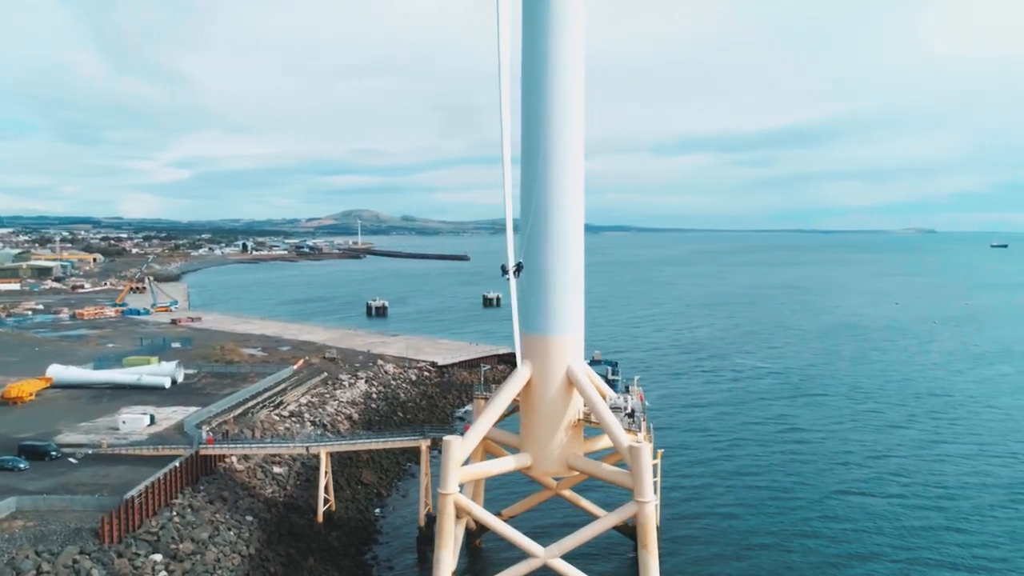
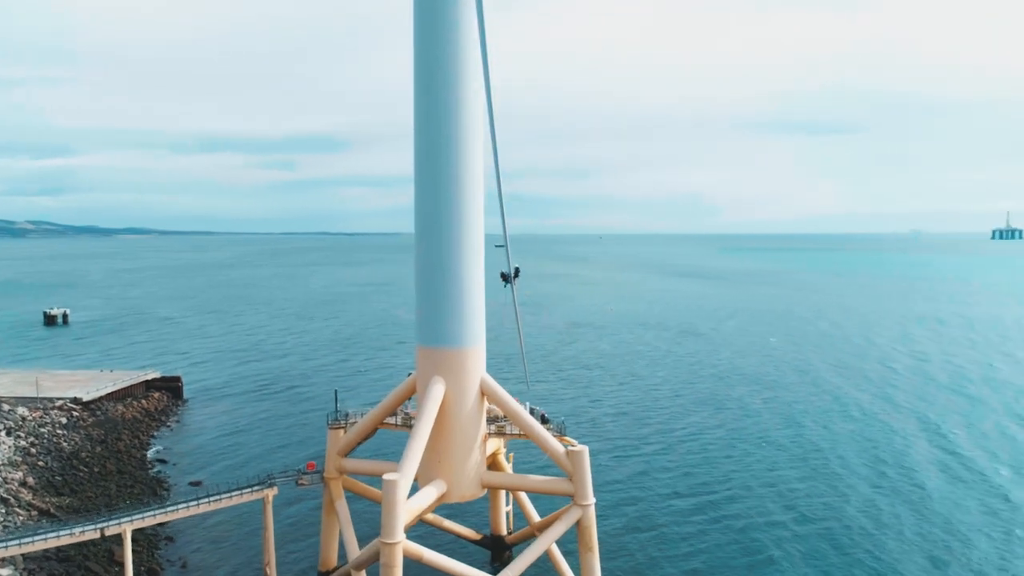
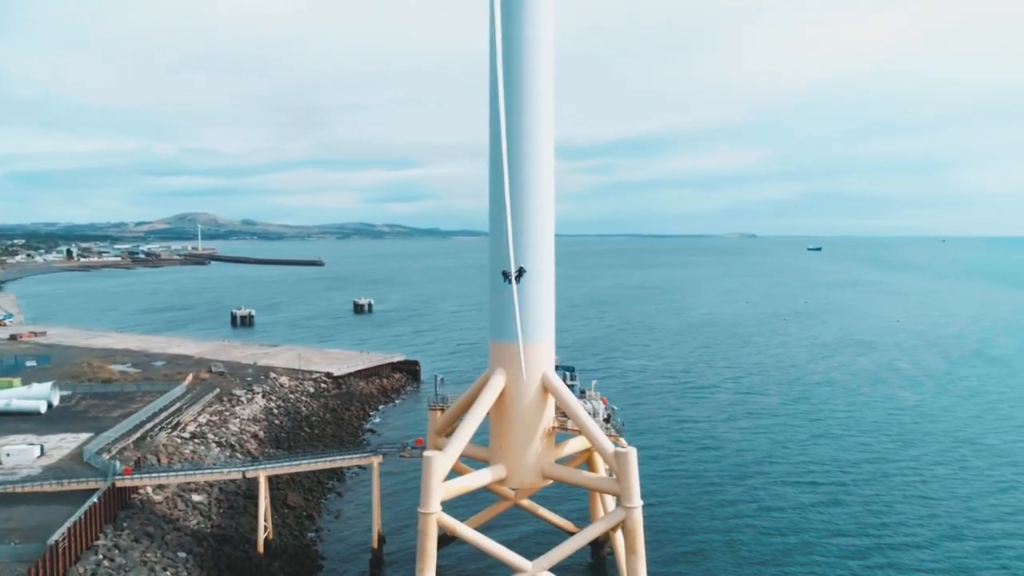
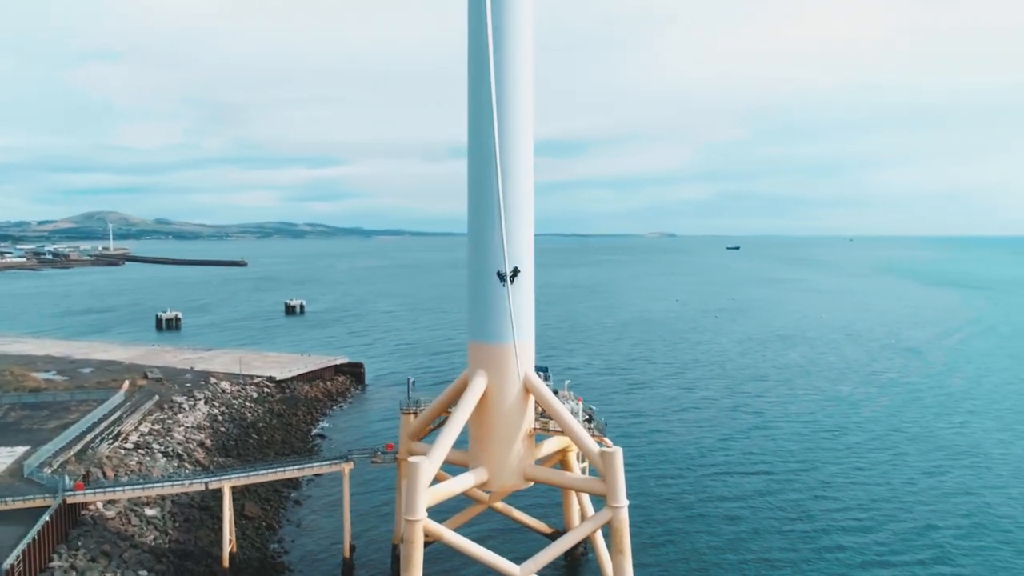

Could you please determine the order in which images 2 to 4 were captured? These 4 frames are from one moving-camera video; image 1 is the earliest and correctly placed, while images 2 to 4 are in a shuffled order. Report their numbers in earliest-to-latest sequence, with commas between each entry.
3, 4, 2
